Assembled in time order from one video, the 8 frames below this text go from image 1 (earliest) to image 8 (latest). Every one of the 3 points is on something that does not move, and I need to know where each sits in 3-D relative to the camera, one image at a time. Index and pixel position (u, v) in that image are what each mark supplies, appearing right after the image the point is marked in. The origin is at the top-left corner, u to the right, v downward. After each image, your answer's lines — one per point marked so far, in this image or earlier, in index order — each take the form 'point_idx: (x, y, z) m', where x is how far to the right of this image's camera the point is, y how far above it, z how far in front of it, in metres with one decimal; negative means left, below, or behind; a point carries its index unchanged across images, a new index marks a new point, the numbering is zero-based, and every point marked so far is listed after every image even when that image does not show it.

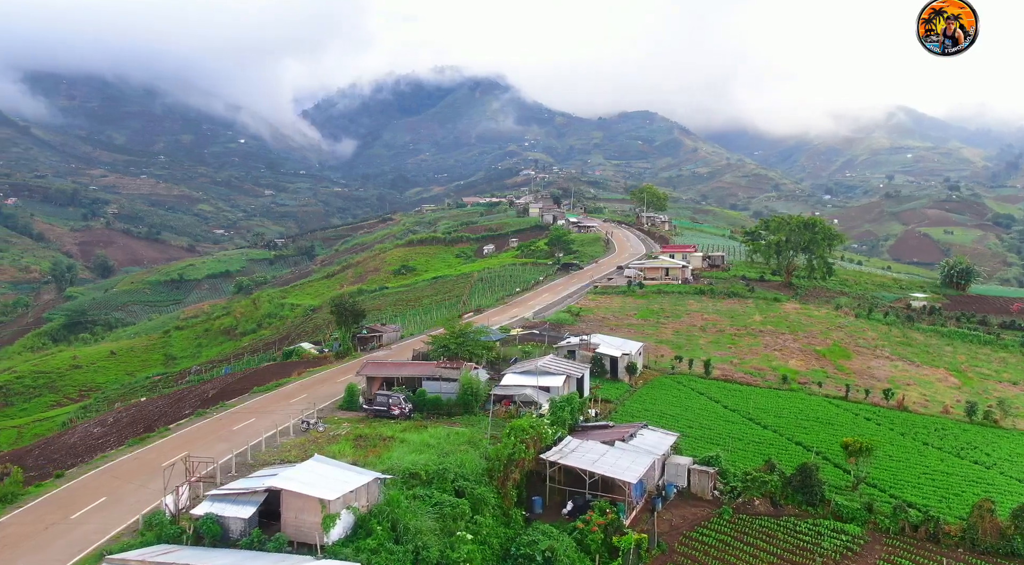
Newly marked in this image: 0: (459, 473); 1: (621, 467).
0: (-1.1, -3.9, +15.8) m
1: (+2.5, -4.3, +17.8) m
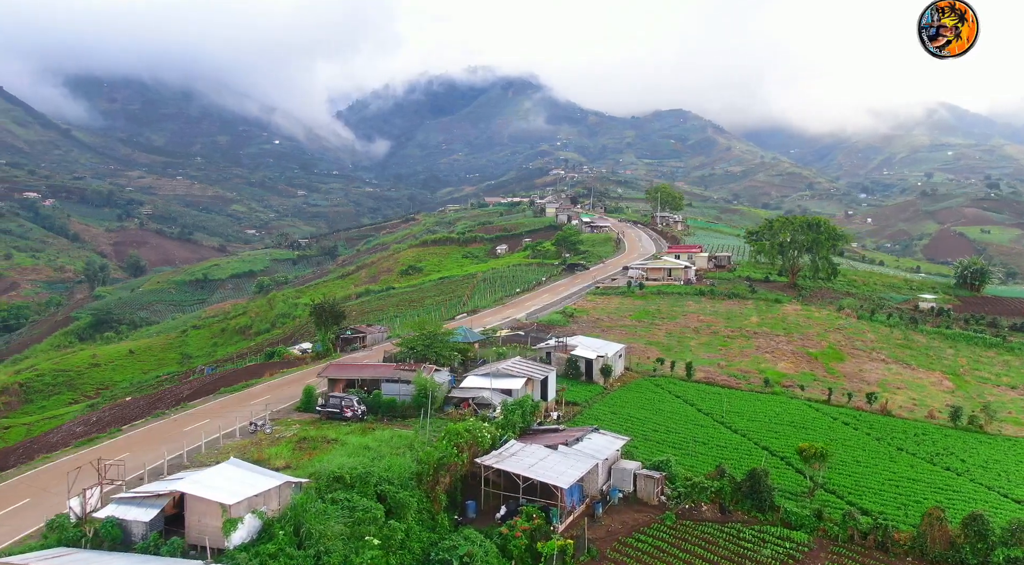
0: (-2.6, -4.0, +15.7) m
1: (+1.0, -4.4, +17.6) m
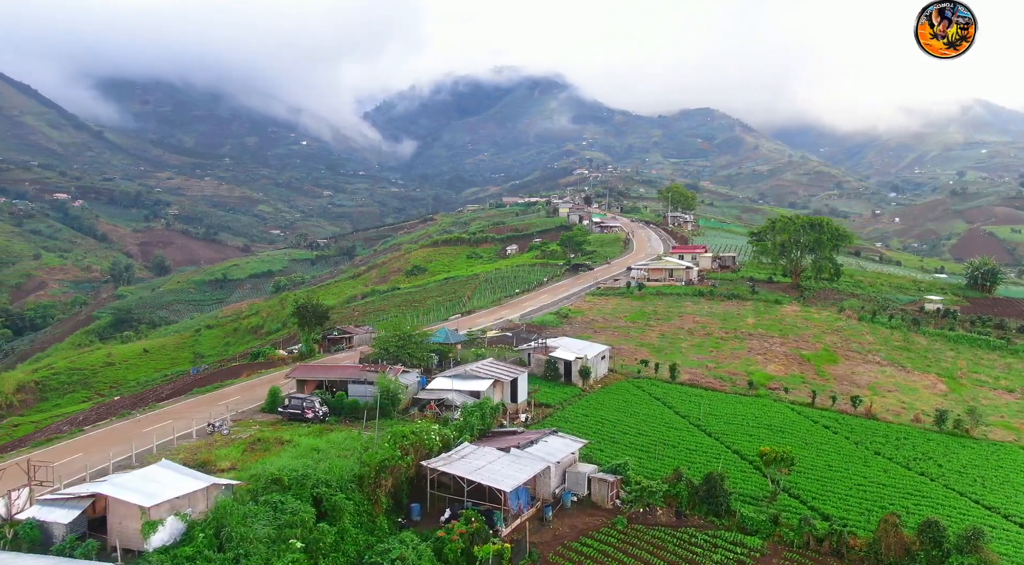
0: (-3.9, -4.0, +15.6) m
1: (-0.2, -4.4, +17.5) m
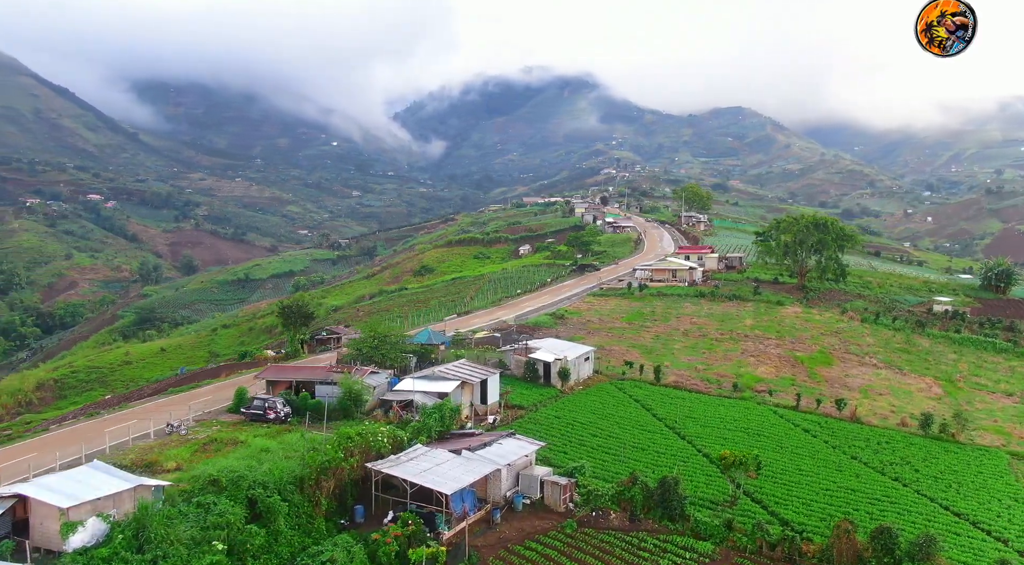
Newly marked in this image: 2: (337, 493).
0: (-5.2, -4.1, +15.7) m
1: (-1.5, -4.5, +17.4) m
2: (-3.9, -4.7, +16.8) m
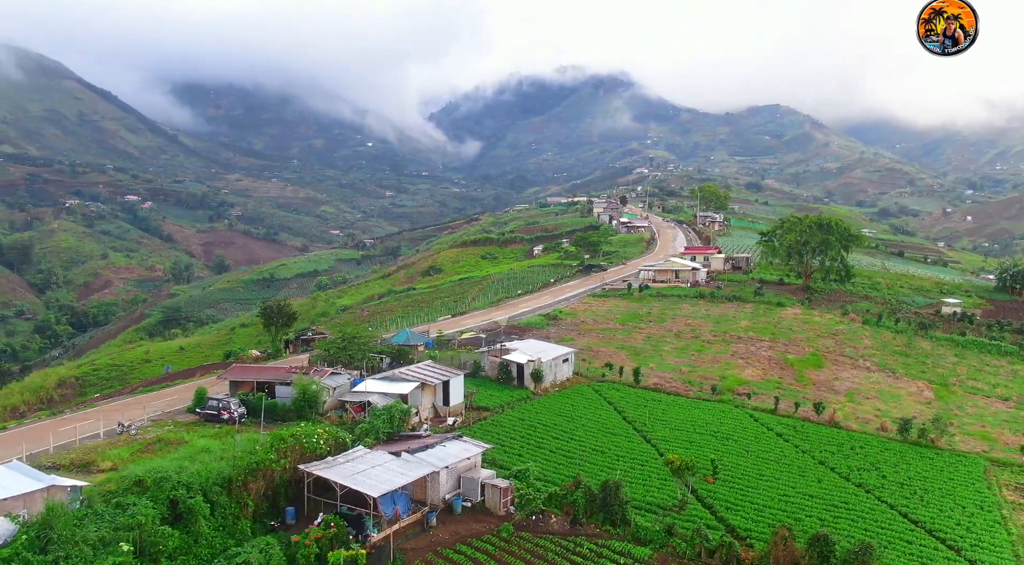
0: (-6.8, -4.1, +15.8) m
1: (-3.0, -4.5, +17.4) m
2: (-5.4, -4.7, +16.9) m
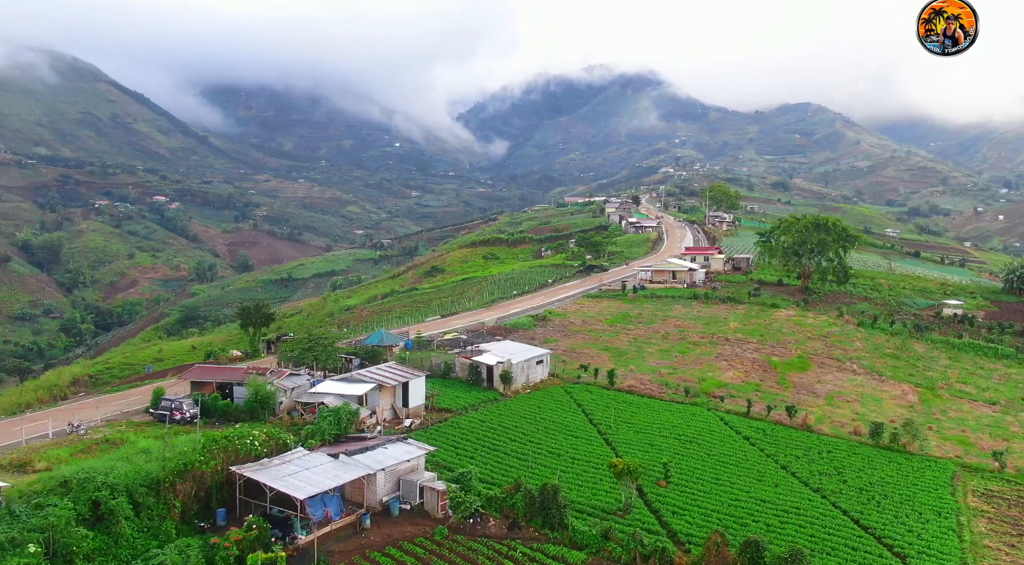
0: (-8.4, -4.2, +15.9) m
1: (-4.6, -4.6, +17.4) m
2: (-7.0, -4.8, +17.0) m
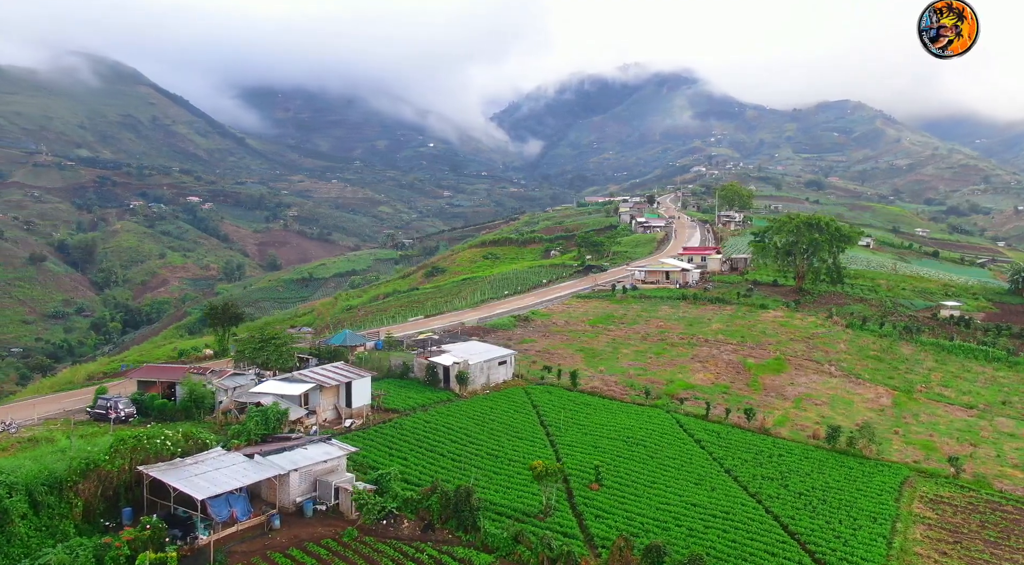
0: (-10.7, -4.2, +16.1) m
1: (-6.8, -4.6, +17.5) m
2: (-9.2, -4.8, +17.1) m
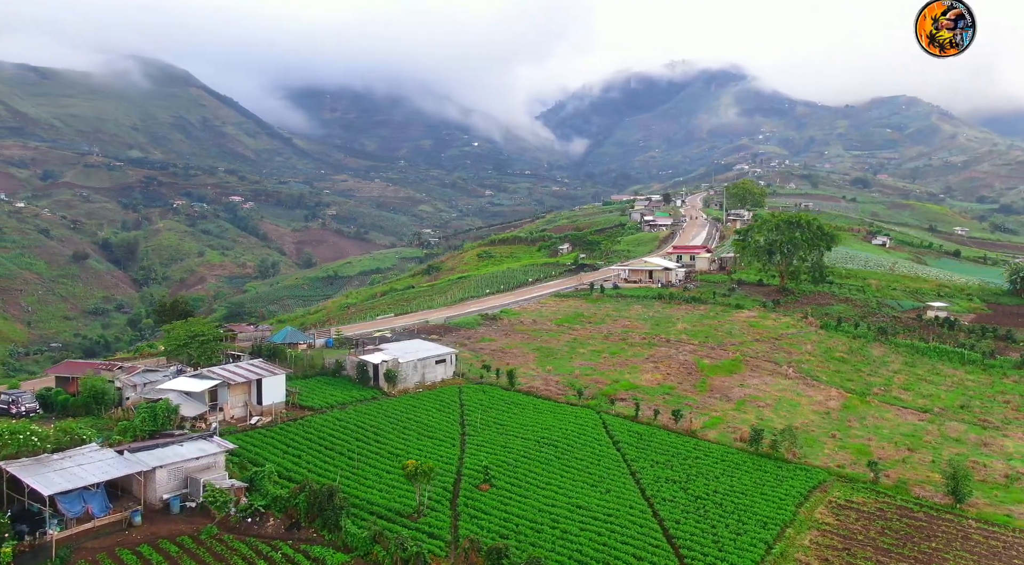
0: (-14.1, -4.1, +16.4) m
1: (-10.2, -4.6, +17.7) m
2: (-12.6, -4.7, +17.4) m
